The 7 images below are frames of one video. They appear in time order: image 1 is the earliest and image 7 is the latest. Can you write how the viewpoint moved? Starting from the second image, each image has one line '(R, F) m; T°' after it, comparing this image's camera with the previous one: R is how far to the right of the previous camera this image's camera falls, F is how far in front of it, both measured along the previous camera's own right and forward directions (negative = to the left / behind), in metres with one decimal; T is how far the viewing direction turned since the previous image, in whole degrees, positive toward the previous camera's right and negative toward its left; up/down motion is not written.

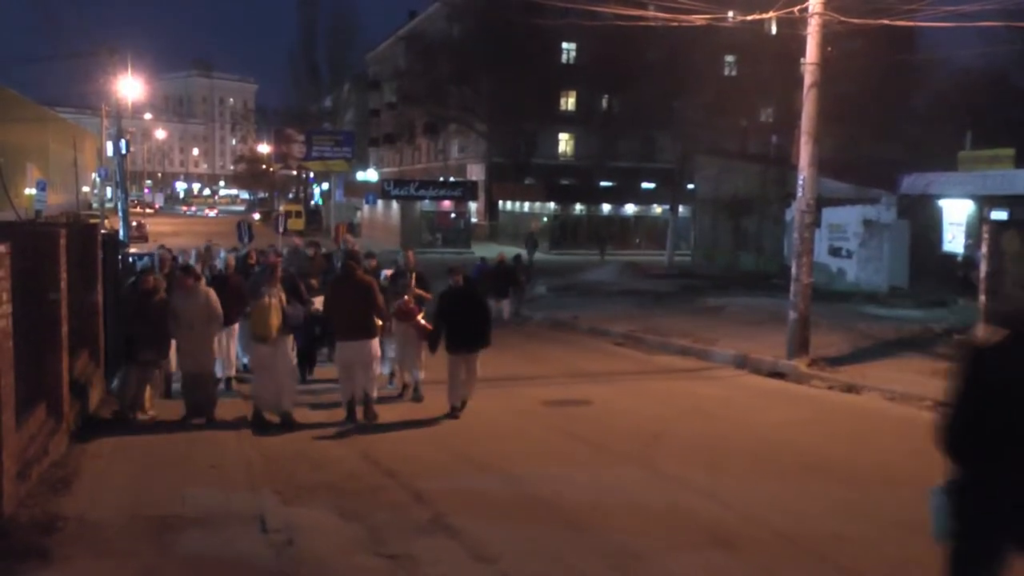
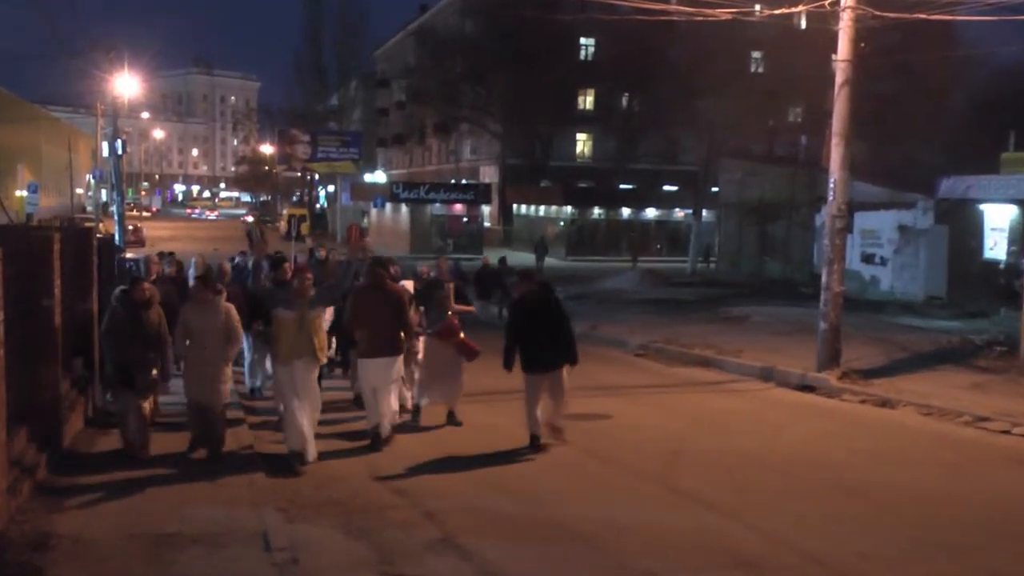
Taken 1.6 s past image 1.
(-0.1, +0.6) m; 0°
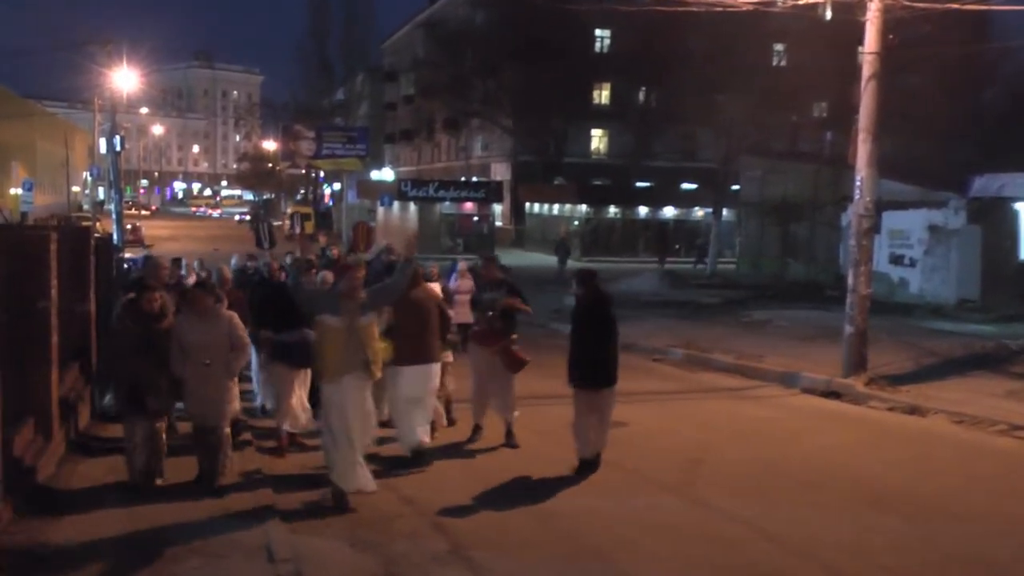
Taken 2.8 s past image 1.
(0.0, +0.5) m; 0°
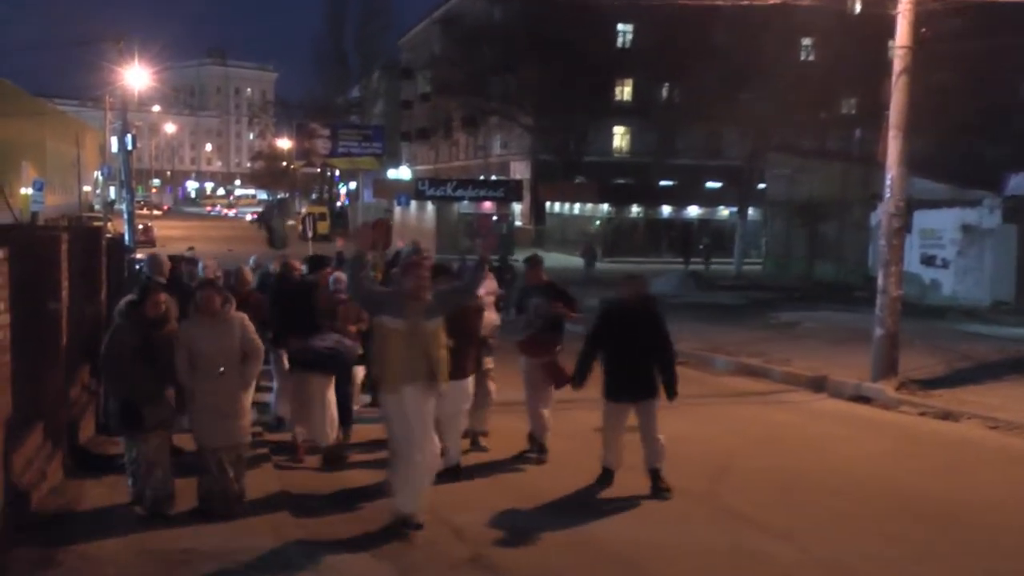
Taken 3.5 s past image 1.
(0.0, +0.3) m; -1°
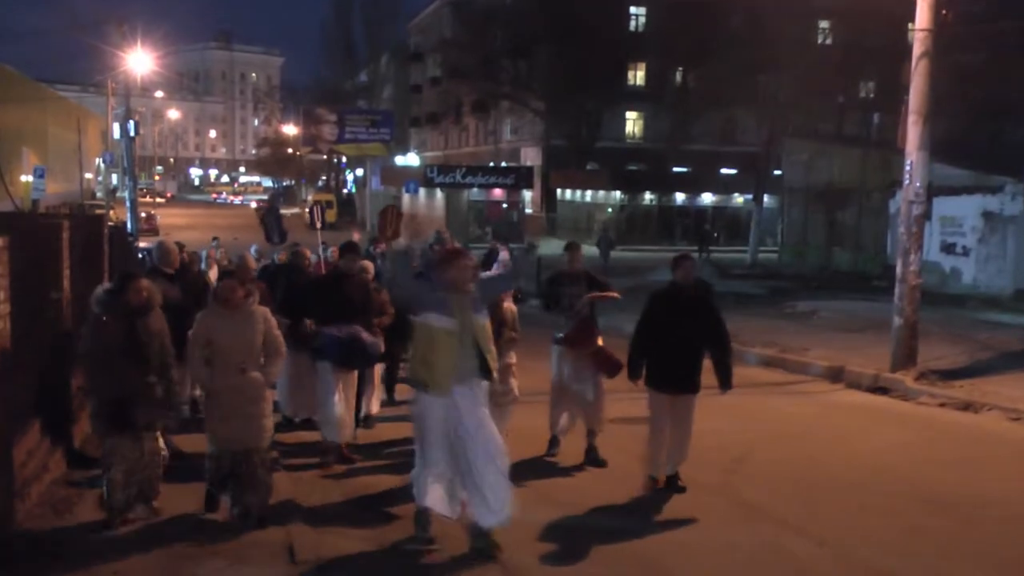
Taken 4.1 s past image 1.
(-0.1, +0.2) m; 0°
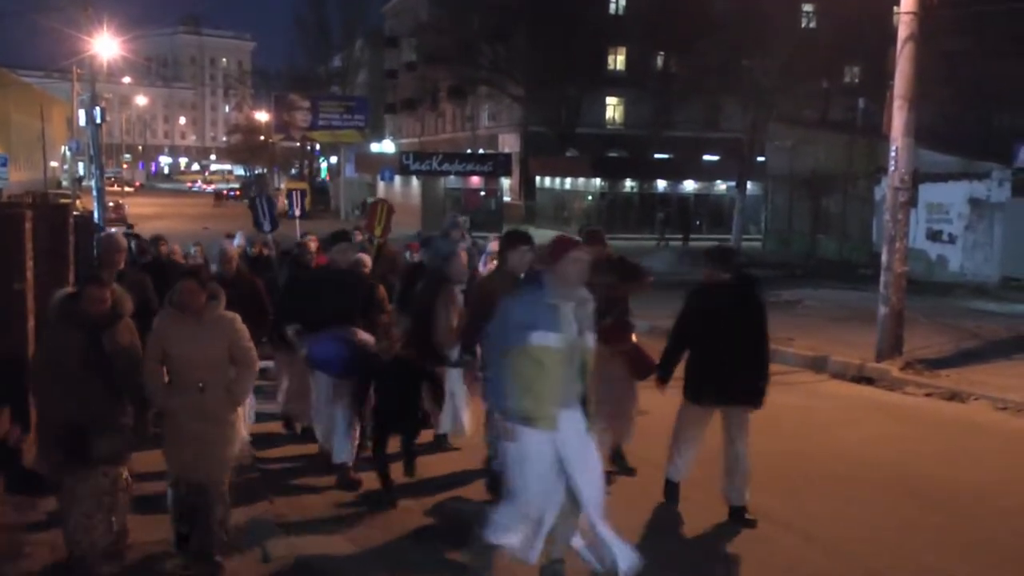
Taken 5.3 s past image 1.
(0.0, +0.3) m; +1°
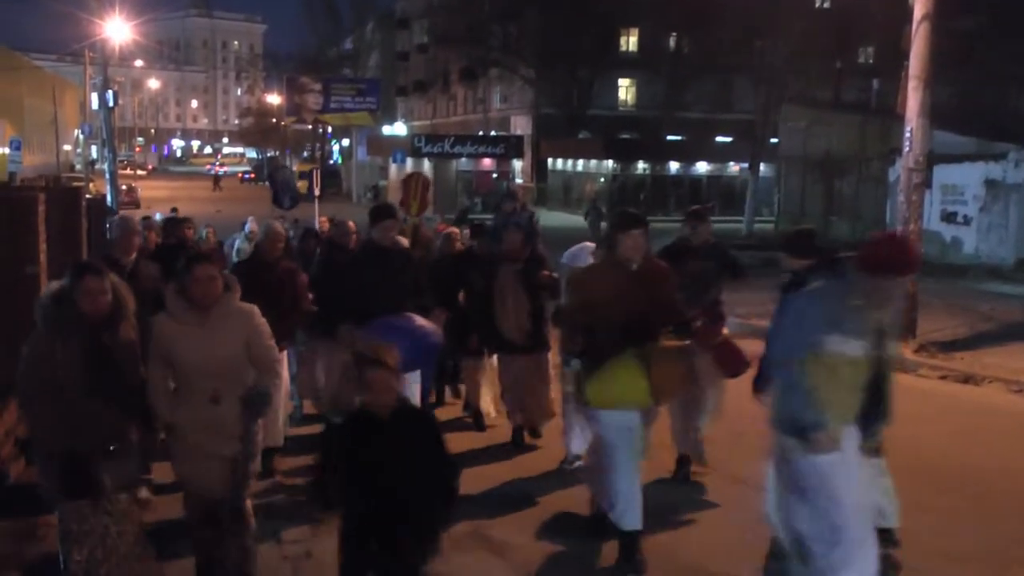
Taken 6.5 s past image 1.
(+0.1, 0.0) m; -1°
